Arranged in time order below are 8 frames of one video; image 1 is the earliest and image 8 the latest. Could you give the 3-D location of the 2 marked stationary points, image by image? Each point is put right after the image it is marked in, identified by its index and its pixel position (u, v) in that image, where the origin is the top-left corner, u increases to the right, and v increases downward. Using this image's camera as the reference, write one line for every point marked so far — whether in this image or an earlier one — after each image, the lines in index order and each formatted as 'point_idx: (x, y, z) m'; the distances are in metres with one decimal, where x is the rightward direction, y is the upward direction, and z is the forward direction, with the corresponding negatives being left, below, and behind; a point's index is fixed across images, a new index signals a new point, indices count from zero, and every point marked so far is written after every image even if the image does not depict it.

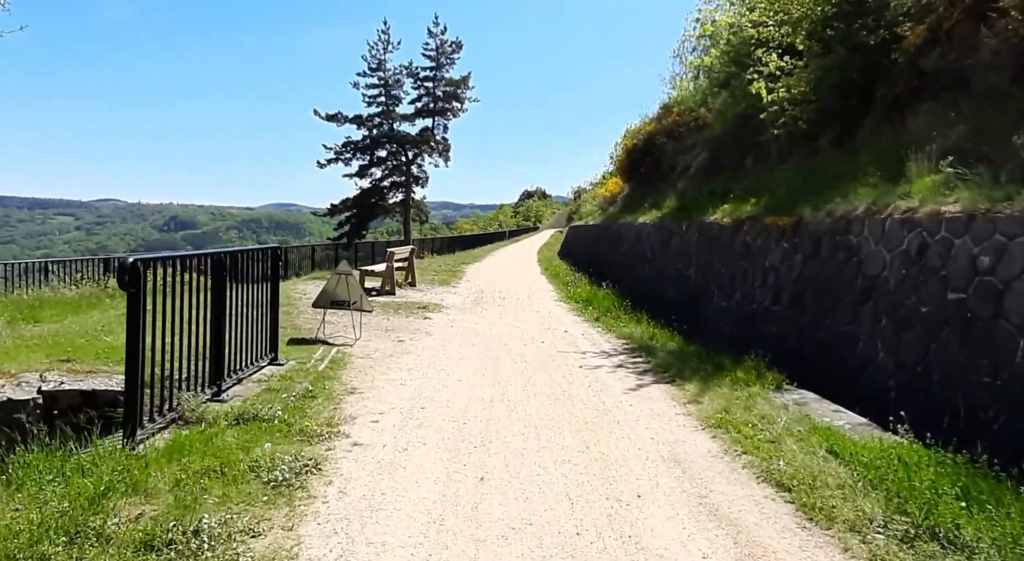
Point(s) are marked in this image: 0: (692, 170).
0: (+4.8, +2.9, +18.2) m
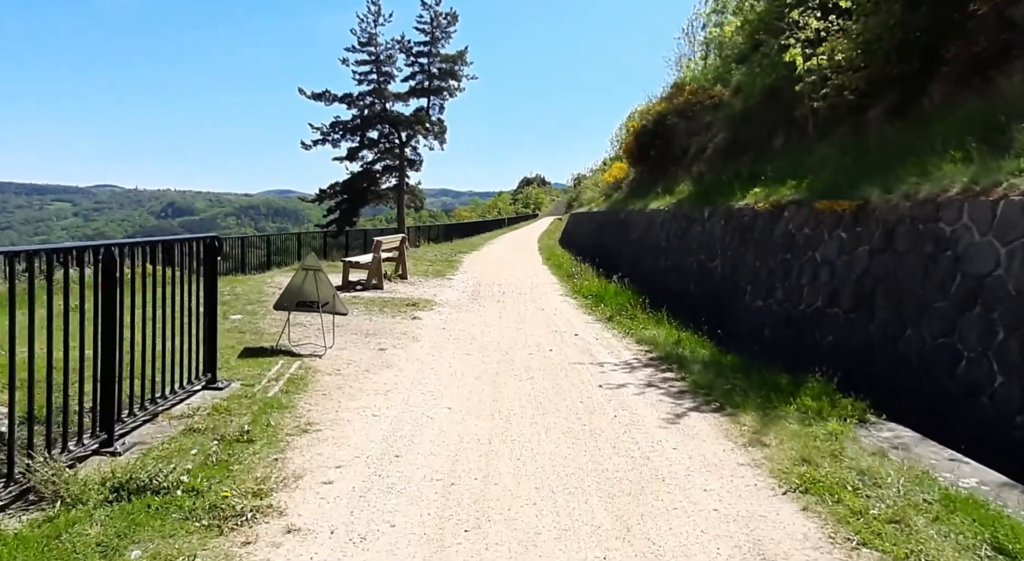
0: (+4.8, +3.1, +16.7) m
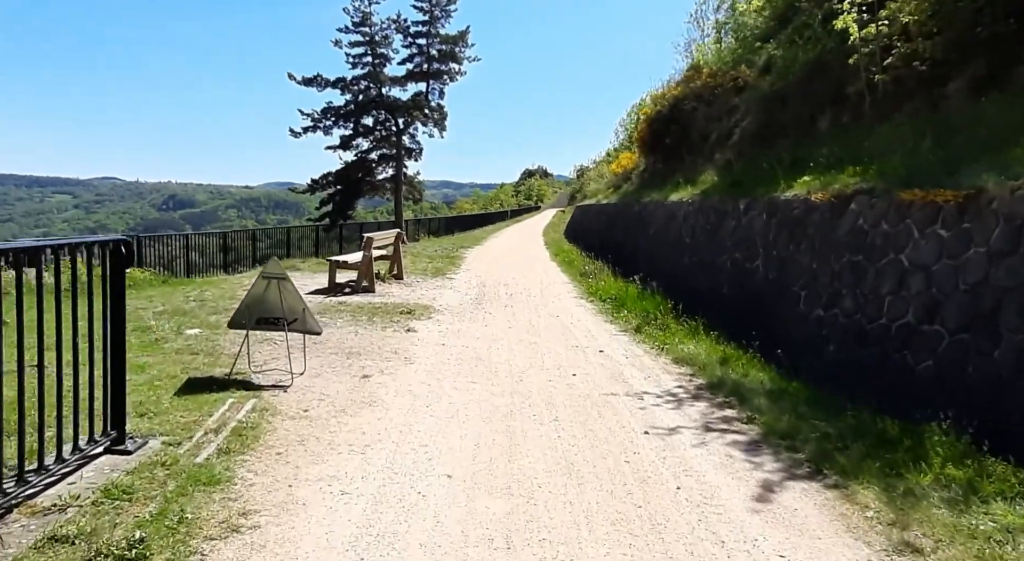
0: (+5.0, +3.1, +15.1) m
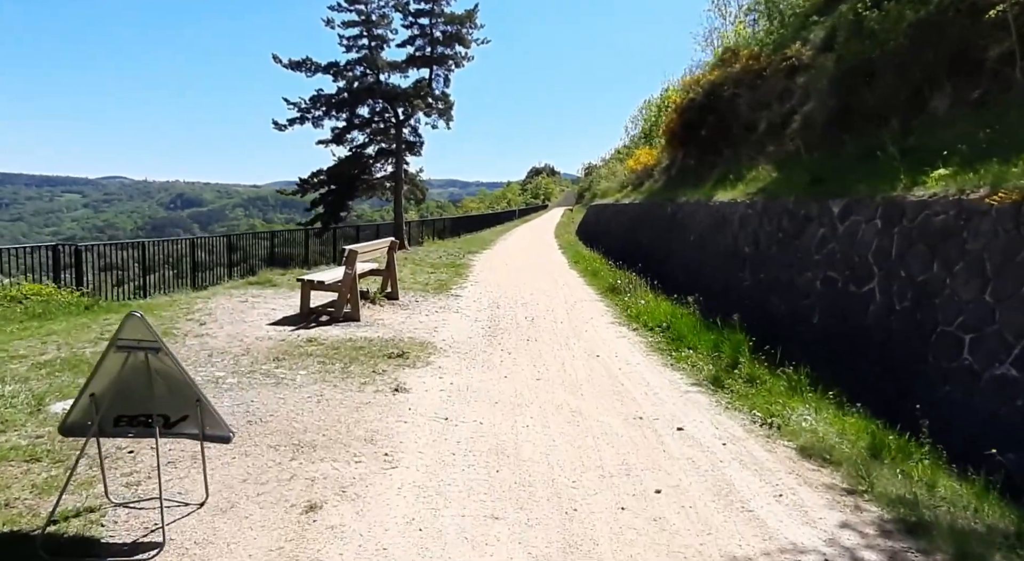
0: (+5.3, +2.8, +12.6) m
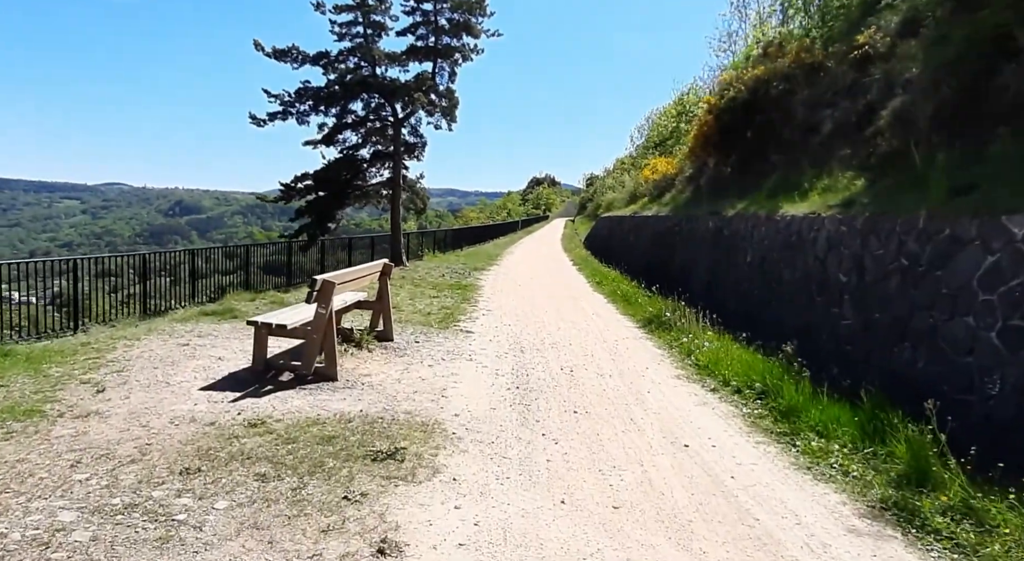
0: (+5.7, +2.3, +10.0) m
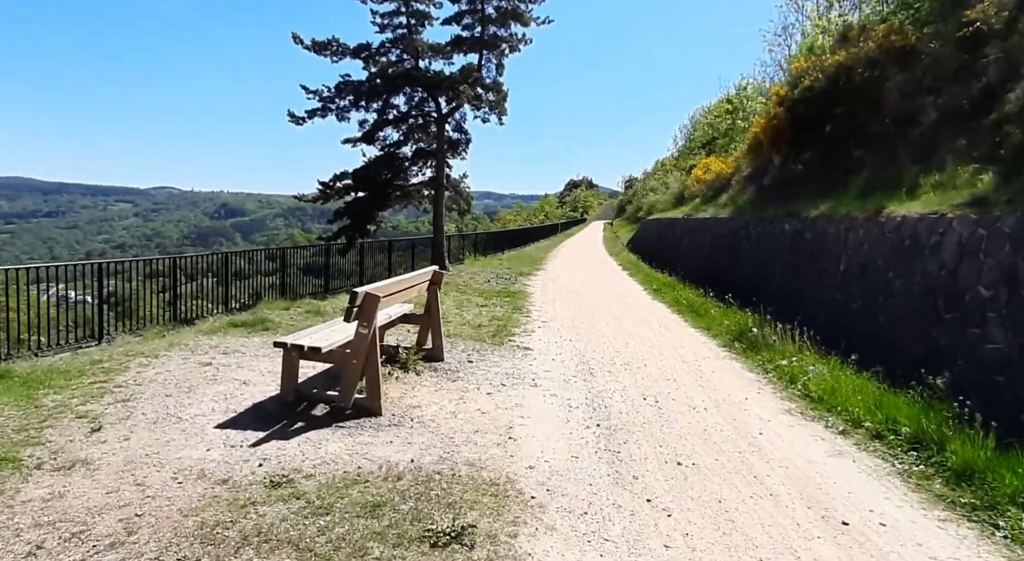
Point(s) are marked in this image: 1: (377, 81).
0: (+6.5, +2.1, +8.5) m
1: (-3.4, +5.0, +17.1) m
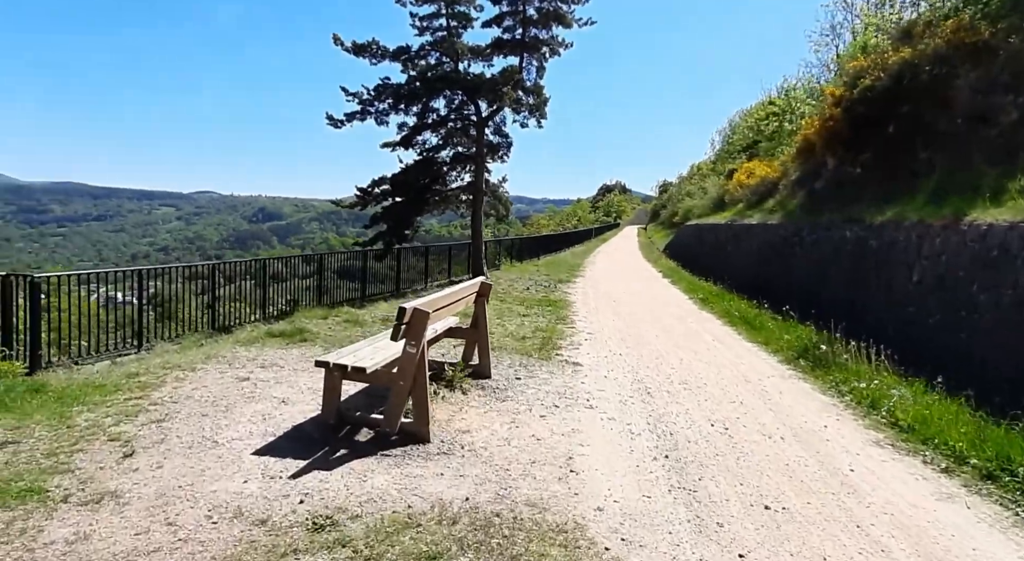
0: (+7.1, +2.0, +7.7) m
1: (-2.3, +4.8, +16.9) m
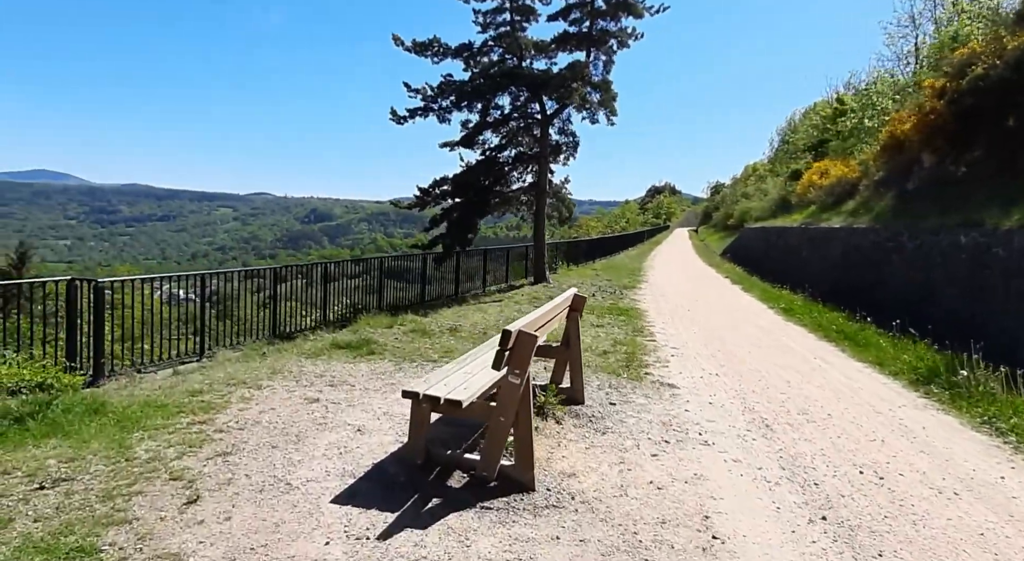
0: (+8.1, +1.8, +6.4) m
1: (-0.7, +4.7, +16.2) m
